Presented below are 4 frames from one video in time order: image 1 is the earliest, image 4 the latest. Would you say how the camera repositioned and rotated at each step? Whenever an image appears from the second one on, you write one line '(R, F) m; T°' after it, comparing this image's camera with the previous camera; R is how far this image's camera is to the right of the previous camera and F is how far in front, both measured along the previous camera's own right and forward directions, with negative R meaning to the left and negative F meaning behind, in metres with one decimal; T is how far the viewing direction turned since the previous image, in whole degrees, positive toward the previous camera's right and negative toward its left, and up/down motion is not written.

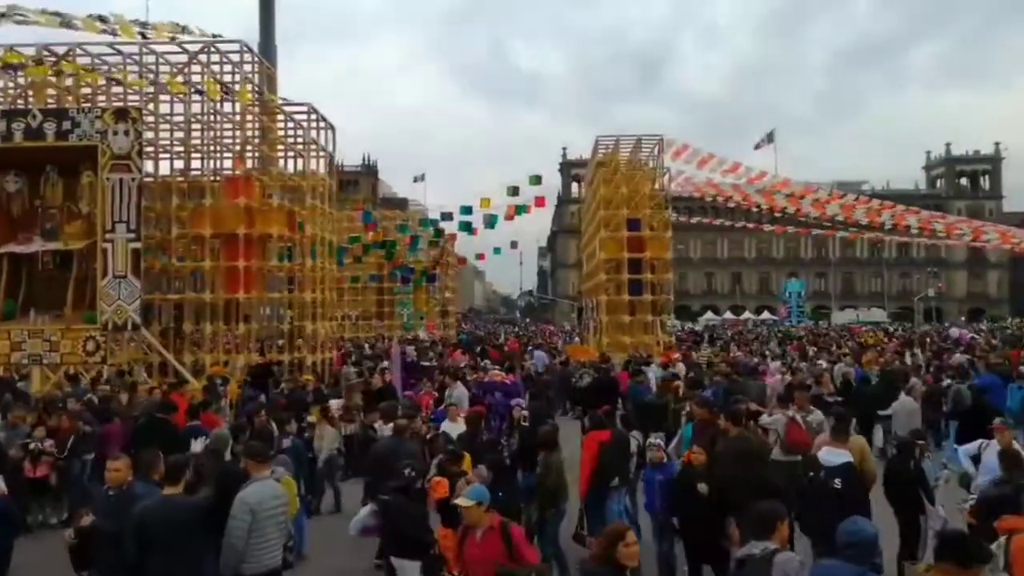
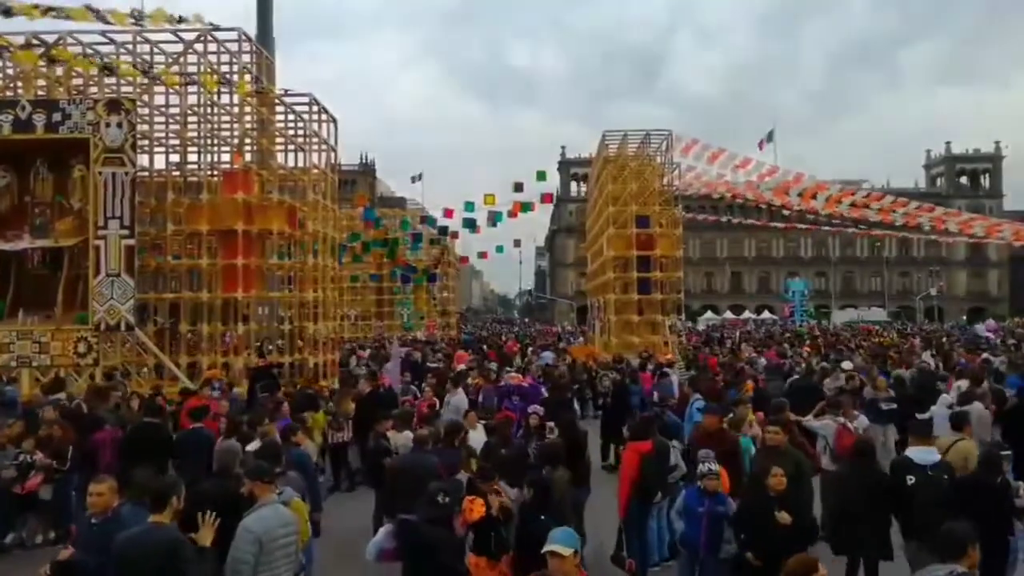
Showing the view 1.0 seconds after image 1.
(-0.3, +0.8) m; 0°
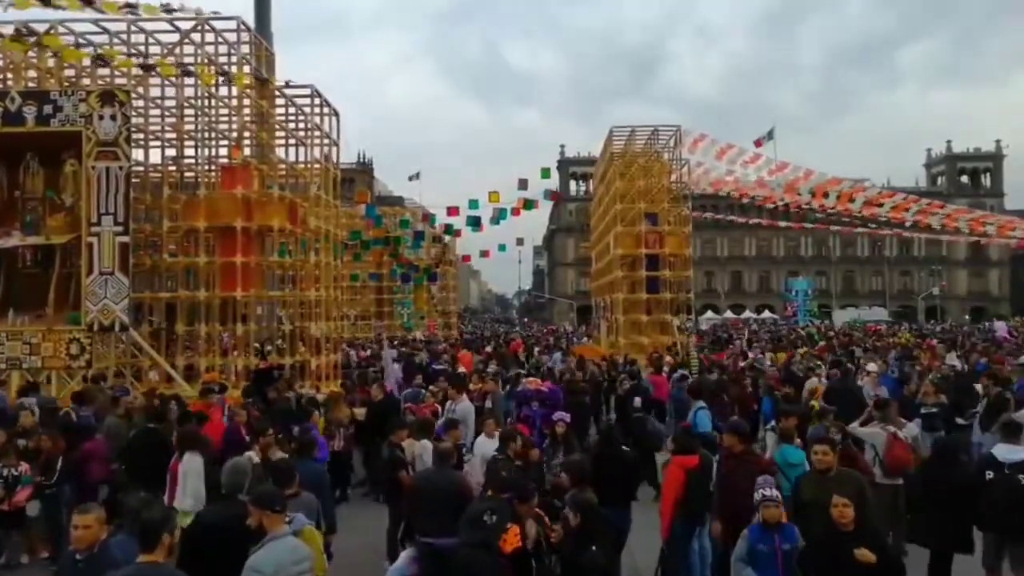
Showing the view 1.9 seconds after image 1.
(-0.2, +0.7) m; 0°
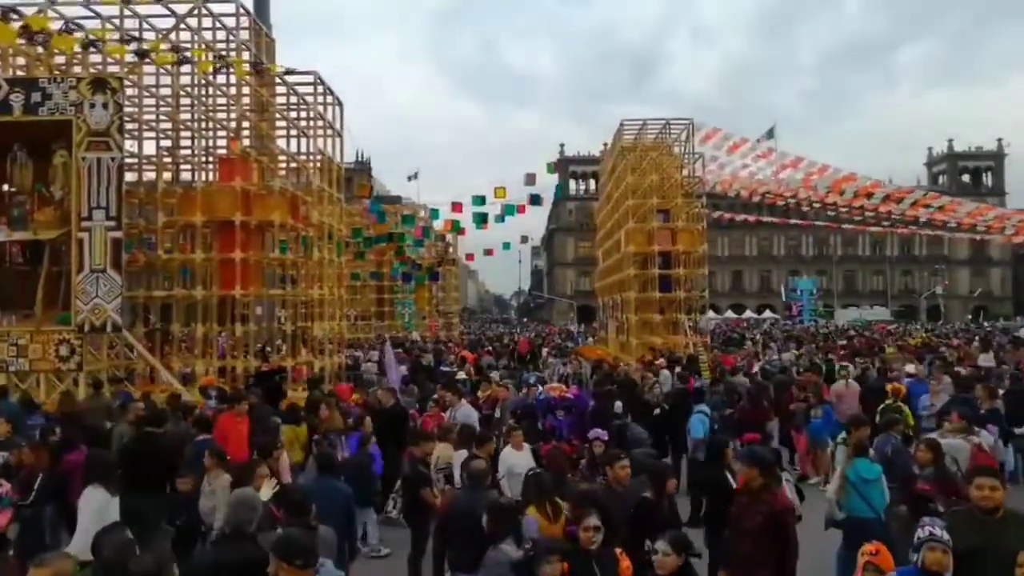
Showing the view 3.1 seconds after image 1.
(-0.3, +0.9) m; 0°
